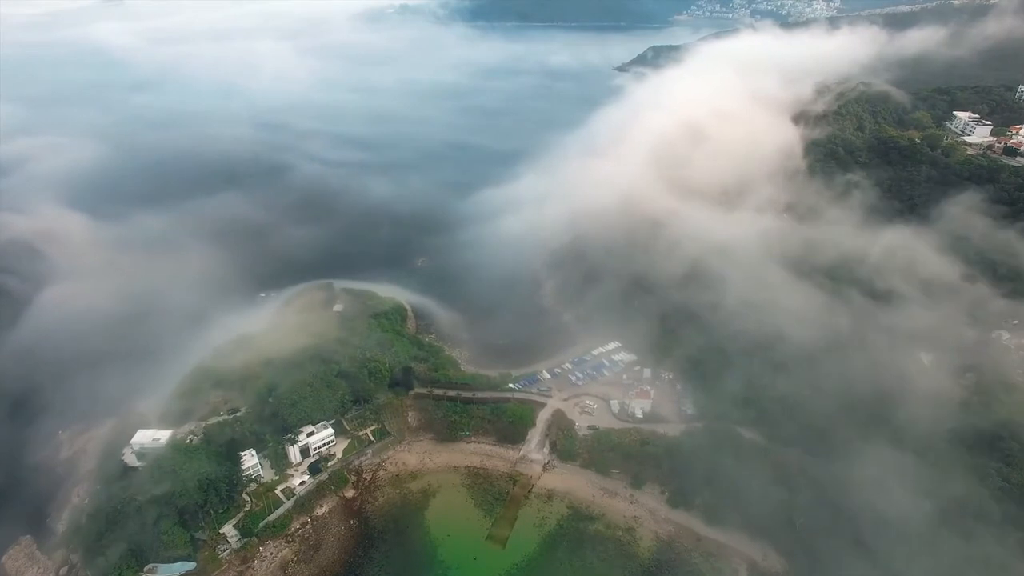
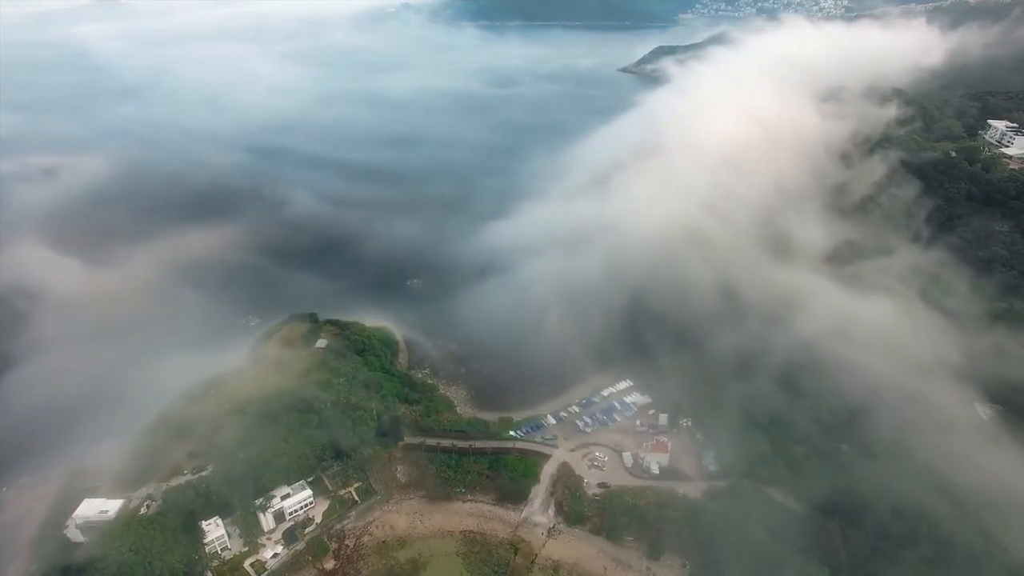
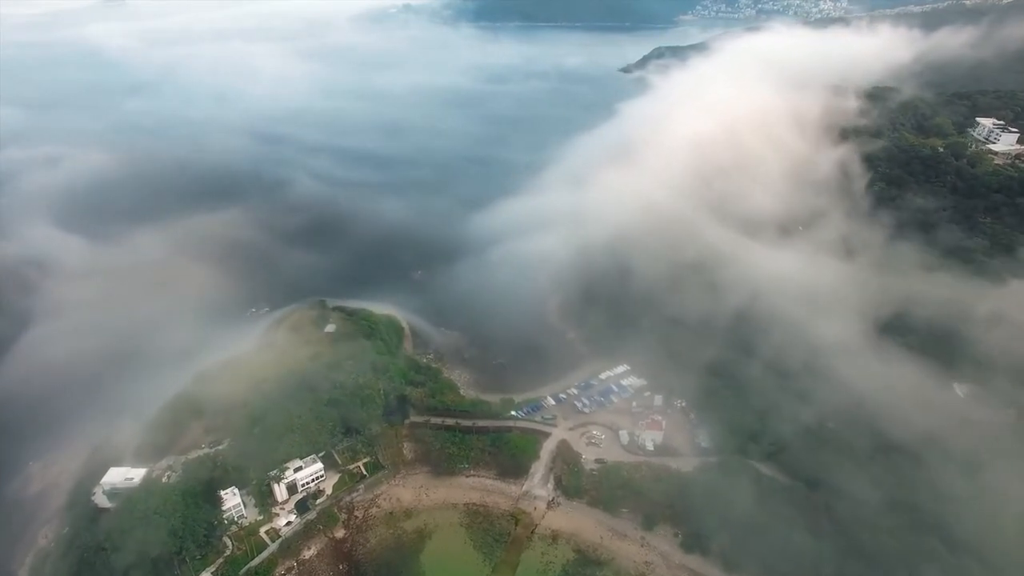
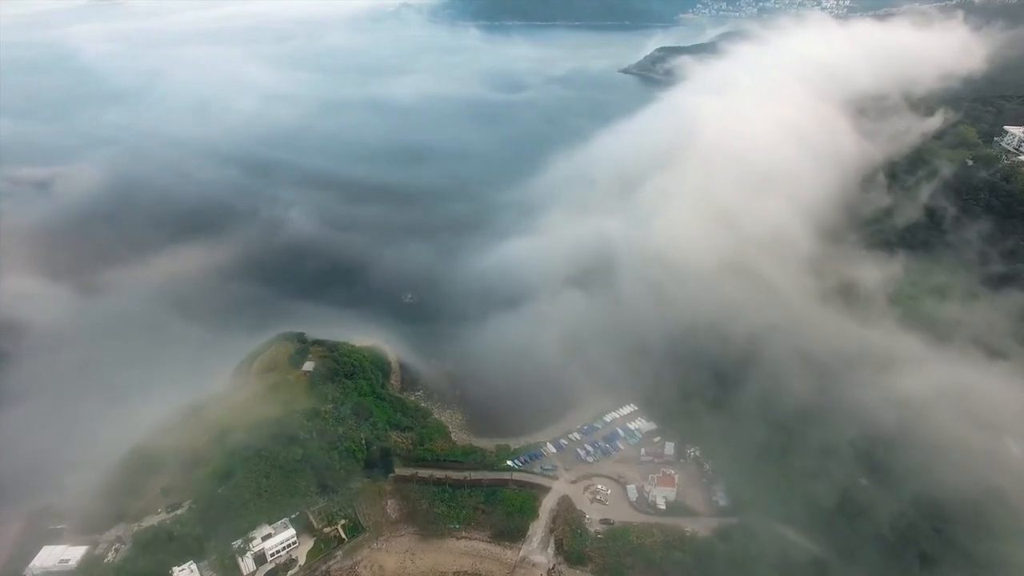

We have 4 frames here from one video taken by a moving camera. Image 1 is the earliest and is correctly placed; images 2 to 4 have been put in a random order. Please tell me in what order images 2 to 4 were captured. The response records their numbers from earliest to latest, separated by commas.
3, 2, 4
